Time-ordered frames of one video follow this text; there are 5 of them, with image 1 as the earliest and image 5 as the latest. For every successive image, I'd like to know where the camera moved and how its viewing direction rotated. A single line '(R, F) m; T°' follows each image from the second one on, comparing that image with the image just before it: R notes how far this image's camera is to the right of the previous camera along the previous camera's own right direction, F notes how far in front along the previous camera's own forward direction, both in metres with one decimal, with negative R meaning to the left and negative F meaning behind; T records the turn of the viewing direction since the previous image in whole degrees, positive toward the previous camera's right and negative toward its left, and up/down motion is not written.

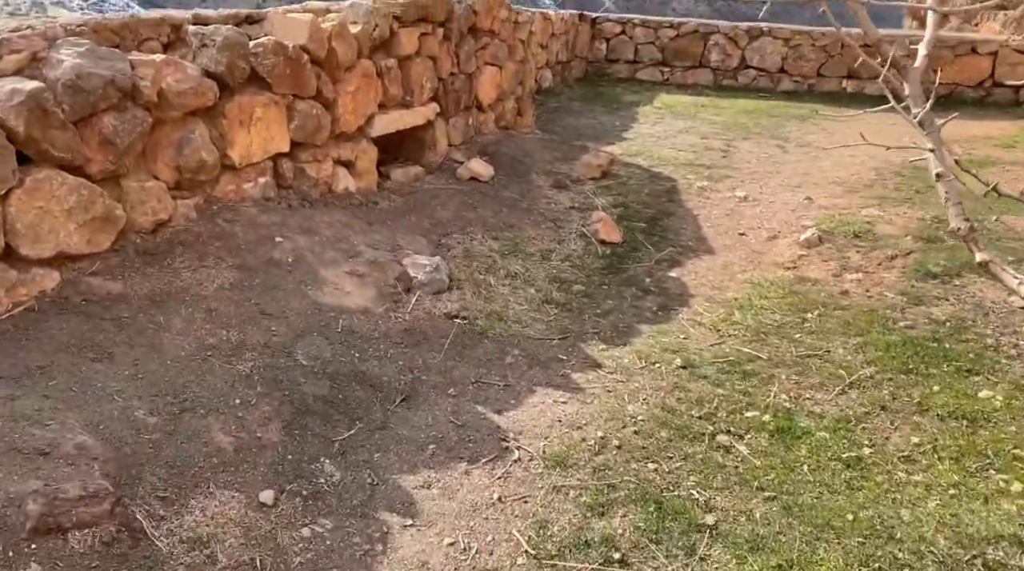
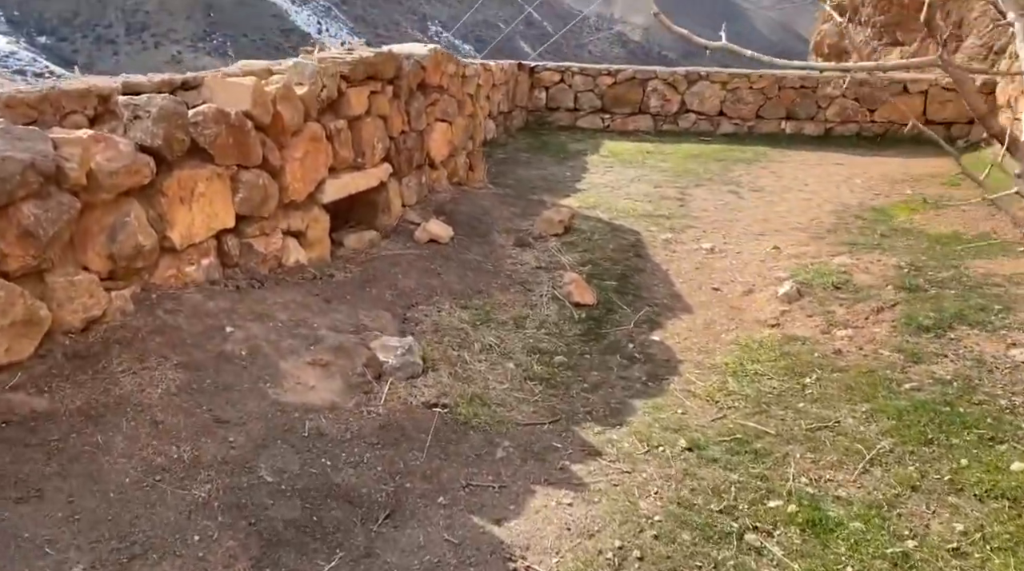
(-0.1, +0.3) m; +4°
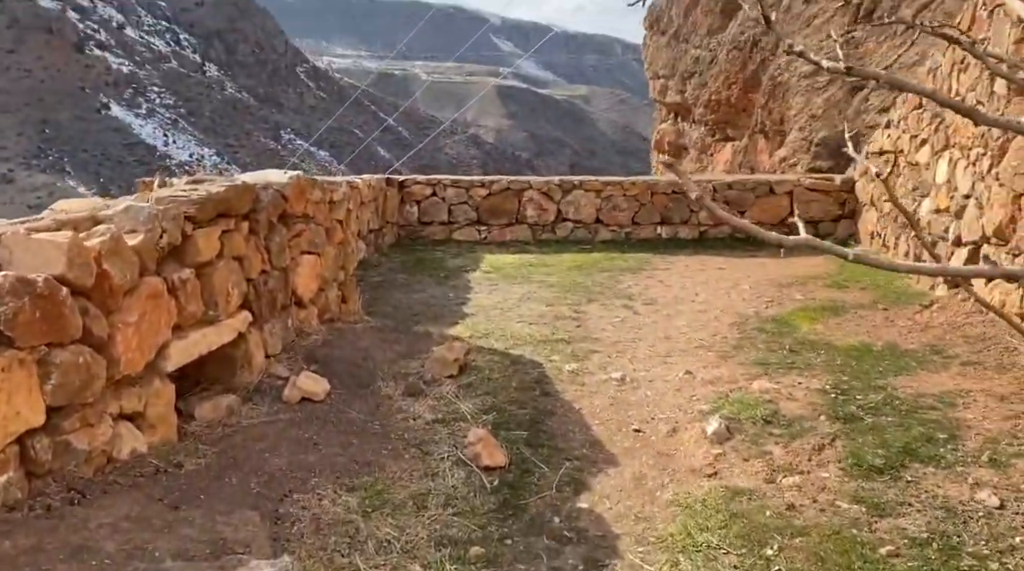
(-0.1, +0.5) m; +8°
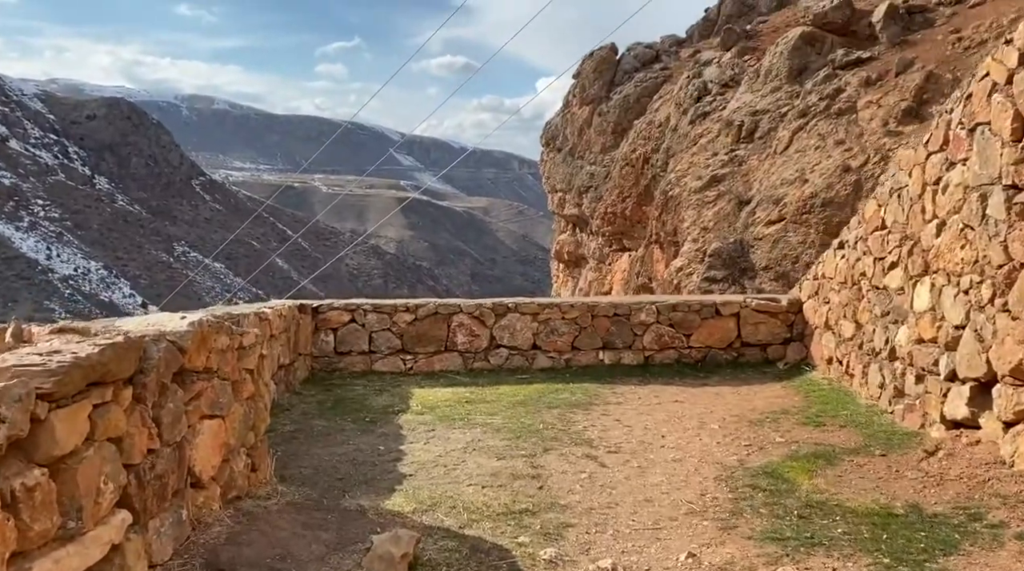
(-0.2, +0.8) m; +6°
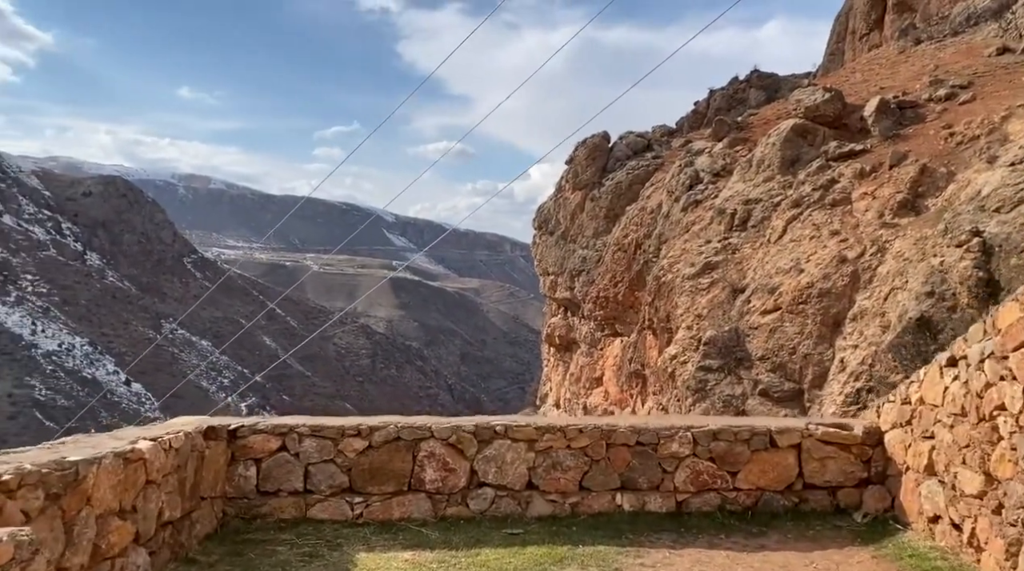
(0.0, +1.8) m; +1°
